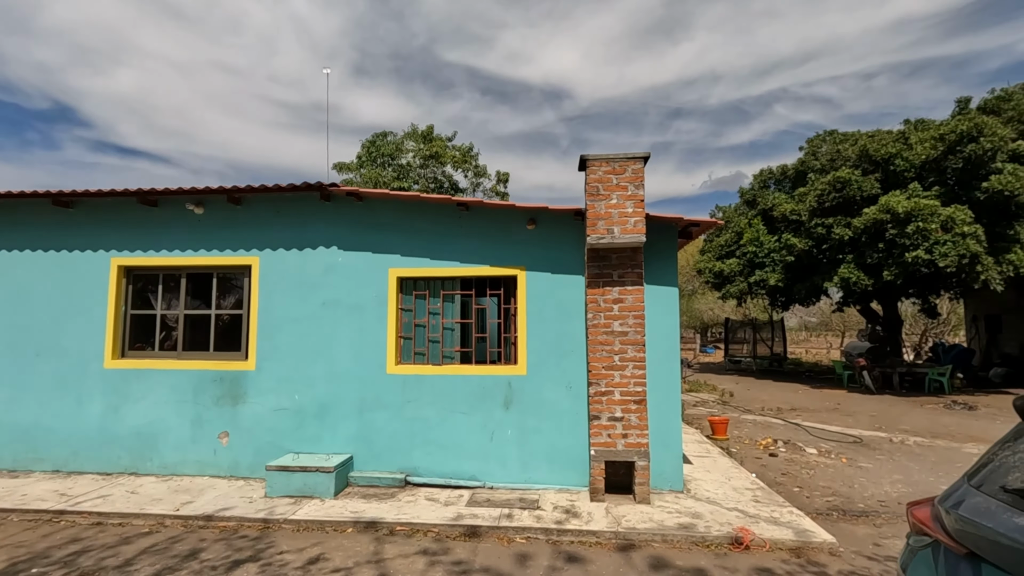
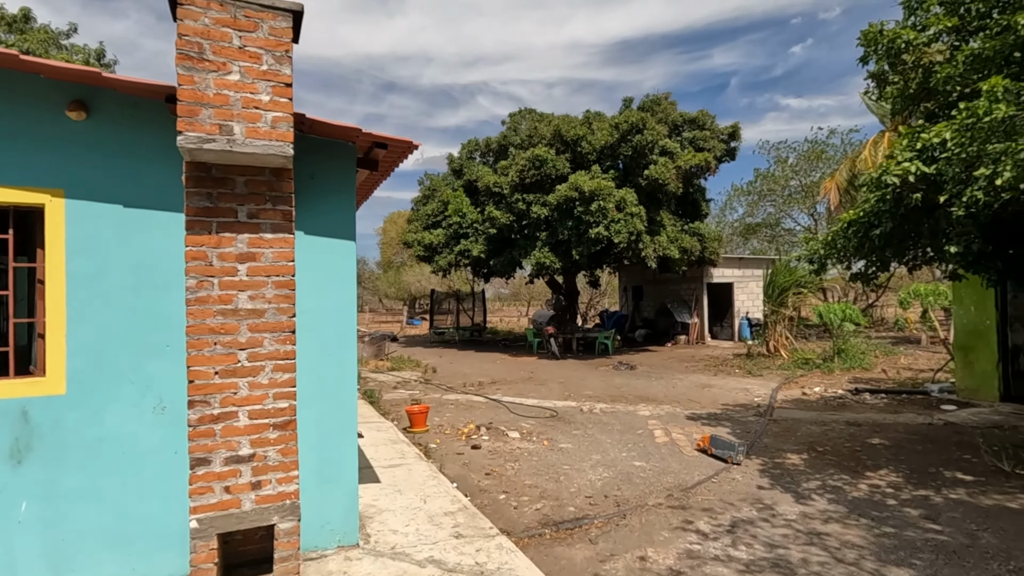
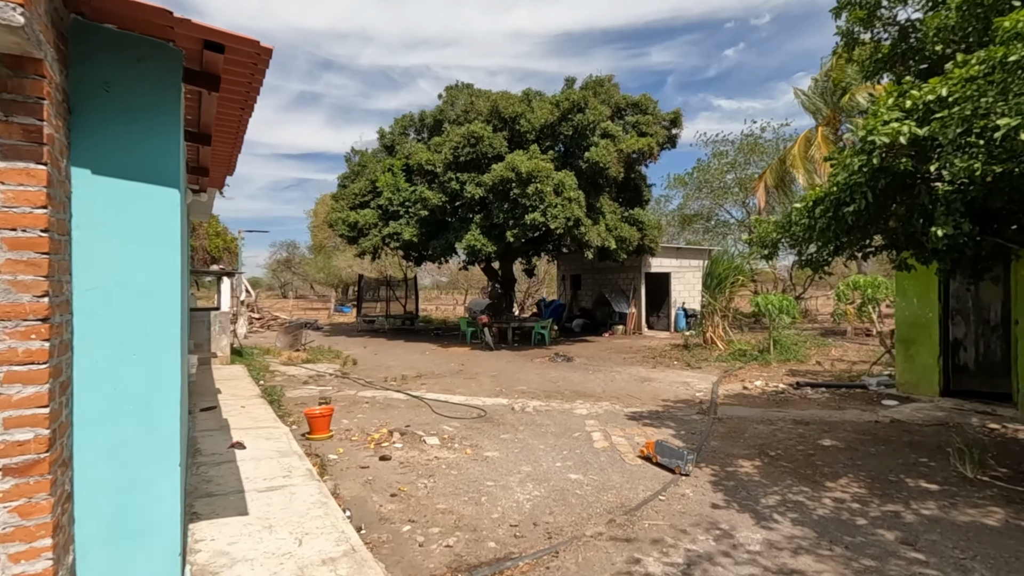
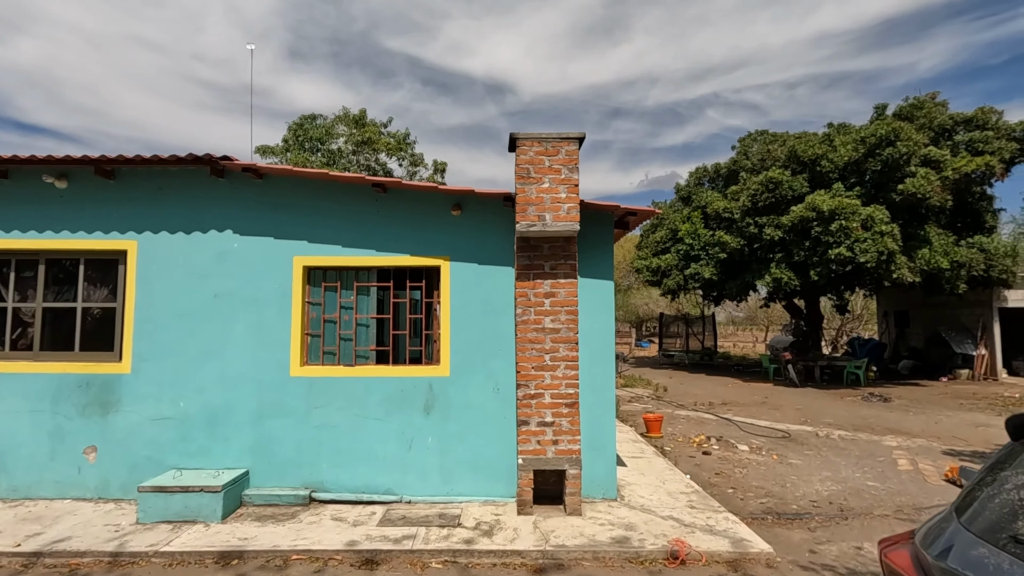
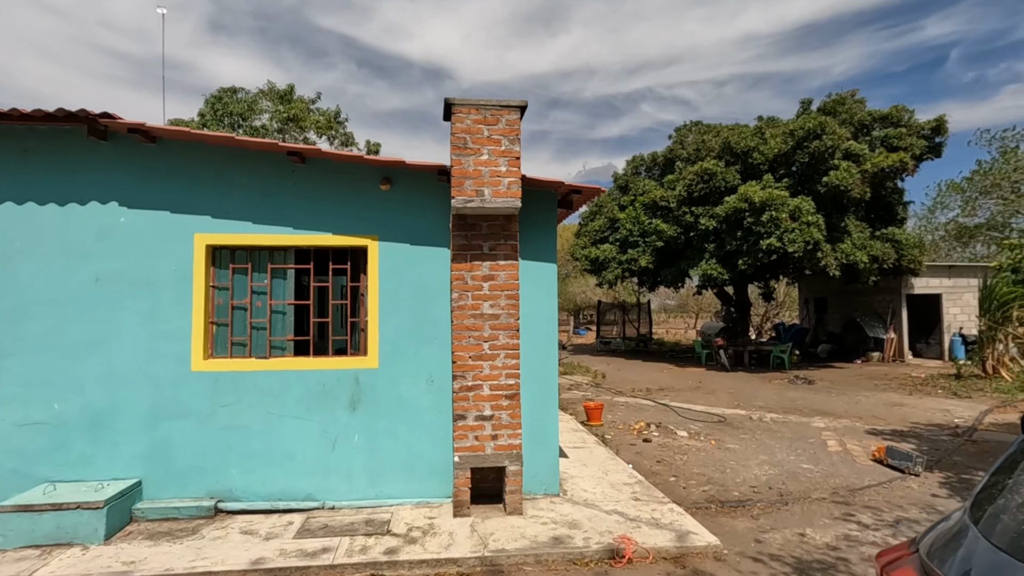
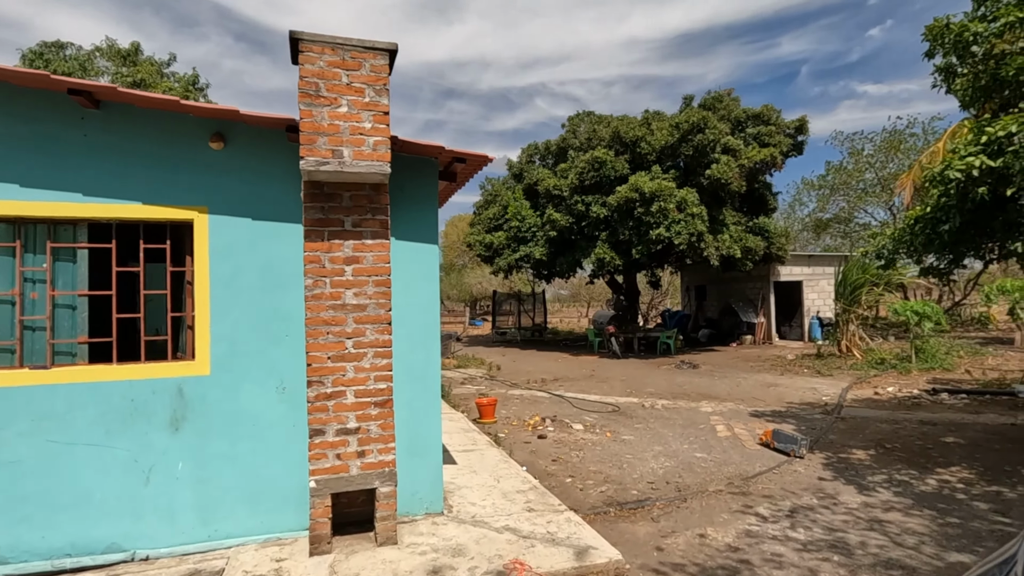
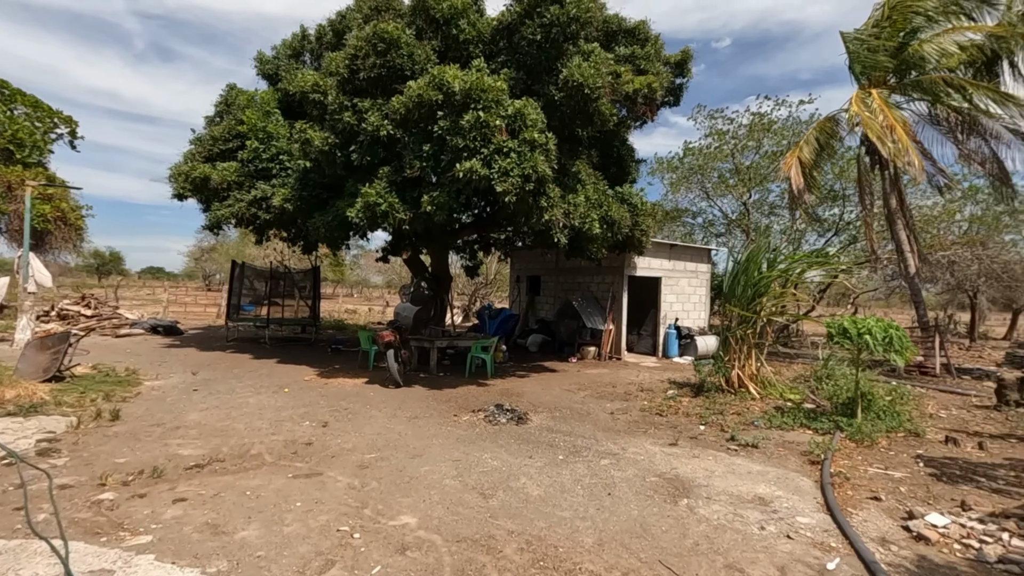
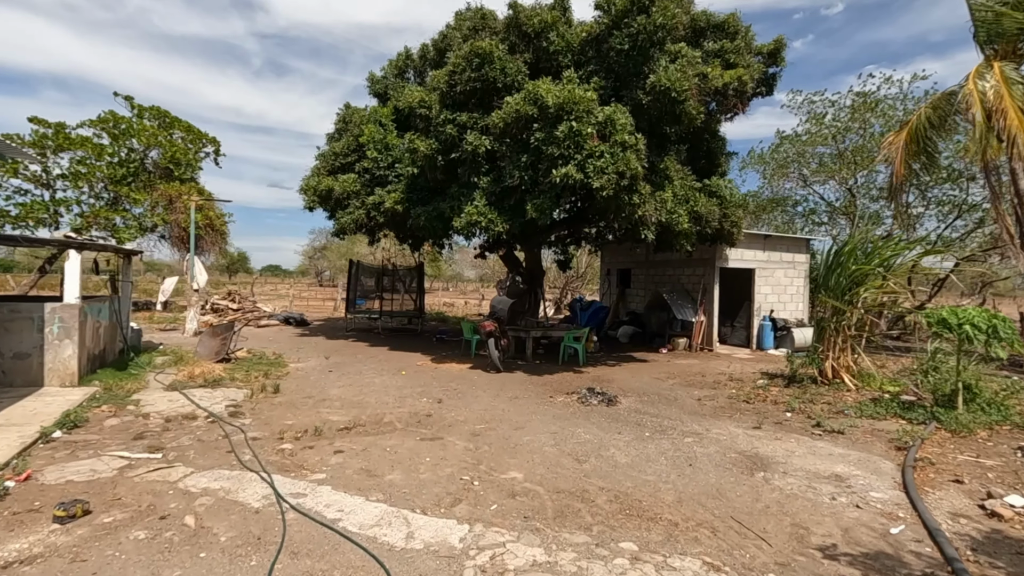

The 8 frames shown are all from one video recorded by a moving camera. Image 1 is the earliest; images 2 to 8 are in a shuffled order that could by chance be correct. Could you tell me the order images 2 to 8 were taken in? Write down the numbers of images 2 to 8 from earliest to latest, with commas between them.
4, 5, 6, 2, 3, 8, 7
